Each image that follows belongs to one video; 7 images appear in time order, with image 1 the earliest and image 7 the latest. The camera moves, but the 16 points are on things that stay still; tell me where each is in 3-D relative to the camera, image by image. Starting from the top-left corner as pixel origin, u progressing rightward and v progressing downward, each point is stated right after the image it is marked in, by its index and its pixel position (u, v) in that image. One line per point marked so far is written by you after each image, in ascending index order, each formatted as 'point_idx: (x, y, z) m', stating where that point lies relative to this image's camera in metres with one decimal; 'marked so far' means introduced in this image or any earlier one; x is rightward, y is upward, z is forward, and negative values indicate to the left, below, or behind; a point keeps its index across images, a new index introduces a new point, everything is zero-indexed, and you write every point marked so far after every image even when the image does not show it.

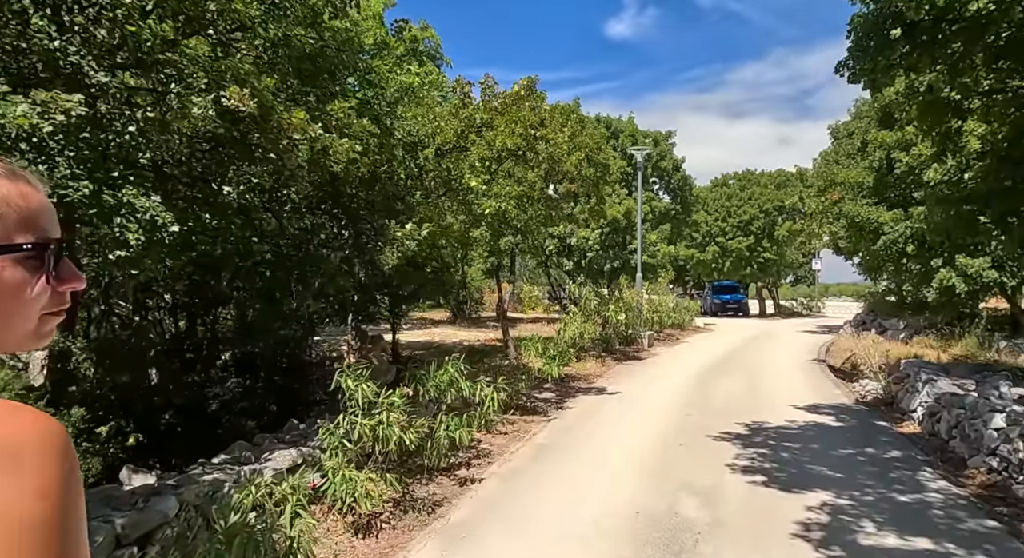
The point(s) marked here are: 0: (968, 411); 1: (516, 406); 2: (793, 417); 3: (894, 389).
0: (+4.8, -1.4, +6.4) m
1: (+0.1, -1.8, +8.8) m
2: (+3.9, -1.9, +8.5) m
3: (+5.7, -1.7, +9.1) m
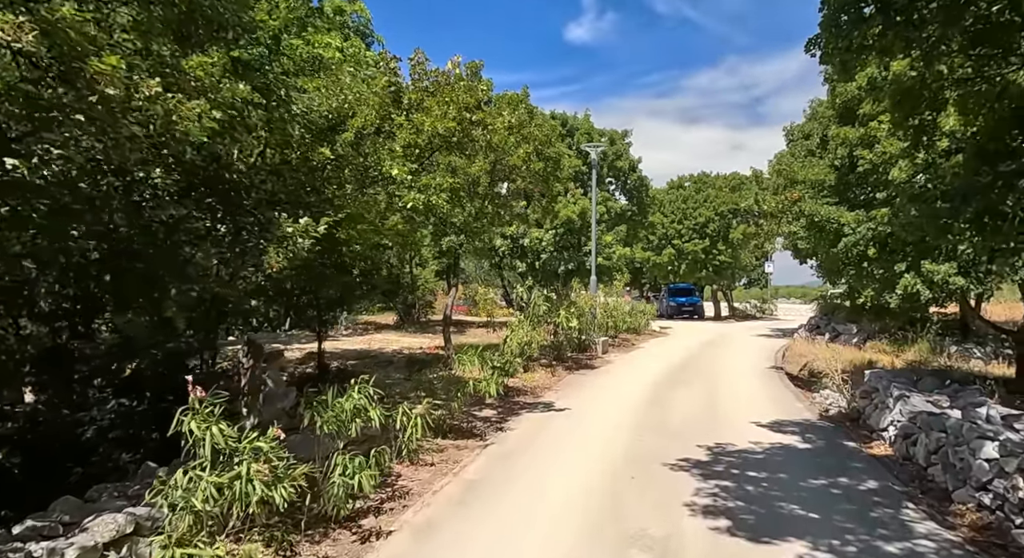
0: (+4.1, -1.5, +5.7) m
1: (-0.8, -1.9, +7.7) m
2: (+3.1, -2.0, +7.7) m
3: (+4.8, -1.7, +8.4) m
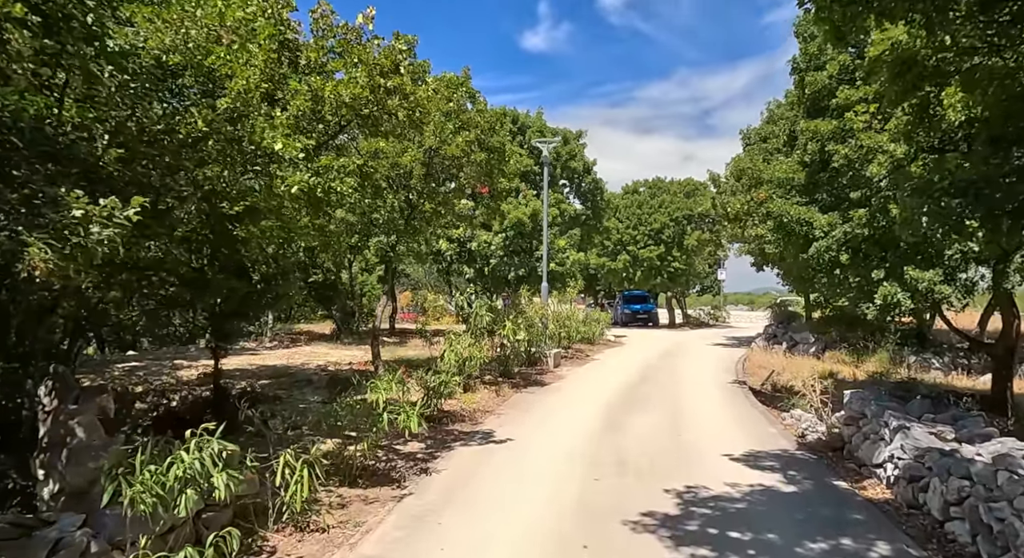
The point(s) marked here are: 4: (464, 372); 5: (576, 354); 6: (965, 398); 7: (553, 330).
0: (+3.4, -1.5, +4.5) m
1: (-1.5, -2.0, +6.2) m
2: (+2.3, -2.1, +6.5) m
3: (+4.0, -1.8, +7.3) m
4: (-0.8, -1.6, +10.6) m
5: (+1.9, -2.3, +18.3) m
6: (+8.4, -2.2, +11.3) m
7: (+1.1, -1.4, +17.0) m
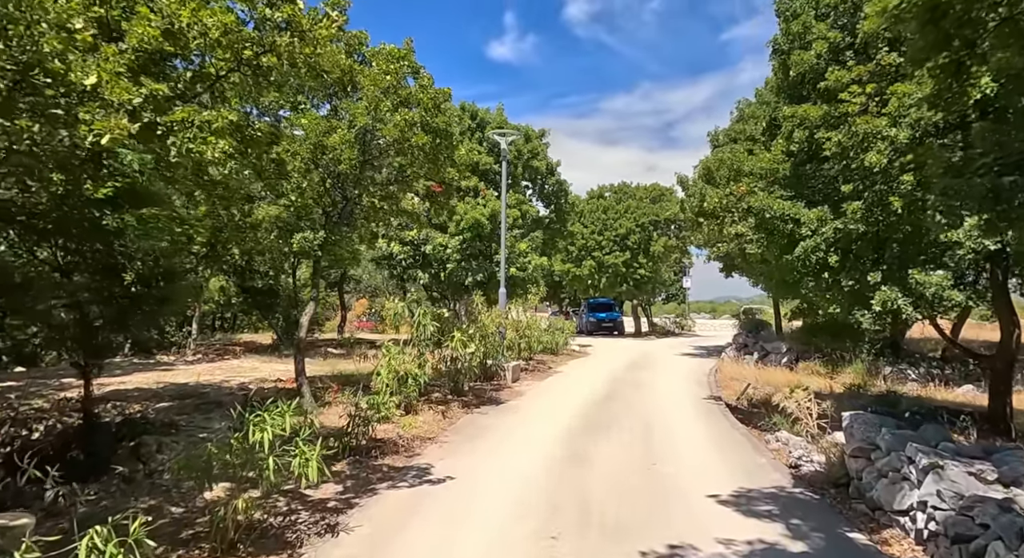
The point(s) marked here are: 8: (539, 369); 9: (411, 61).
0: (+3.0, -1.5, +3.3) m
1: (-2.1, -2.0, +4.7) m
2: (+1.8, -2.1, +5.2) m
3: (+3.4, -1.9, +6.1) m
4: (-1.6, -1.7, +9.1) m
5: (+0.7, -2.4, +17.0) m
6: (+7.6, -2.3, +10.3) m
7: (0.0, -1.6, +15.6) m
8: (+0.7, -2.4, +16.6) m
9: (-1.5, +3.3, +9.1) m
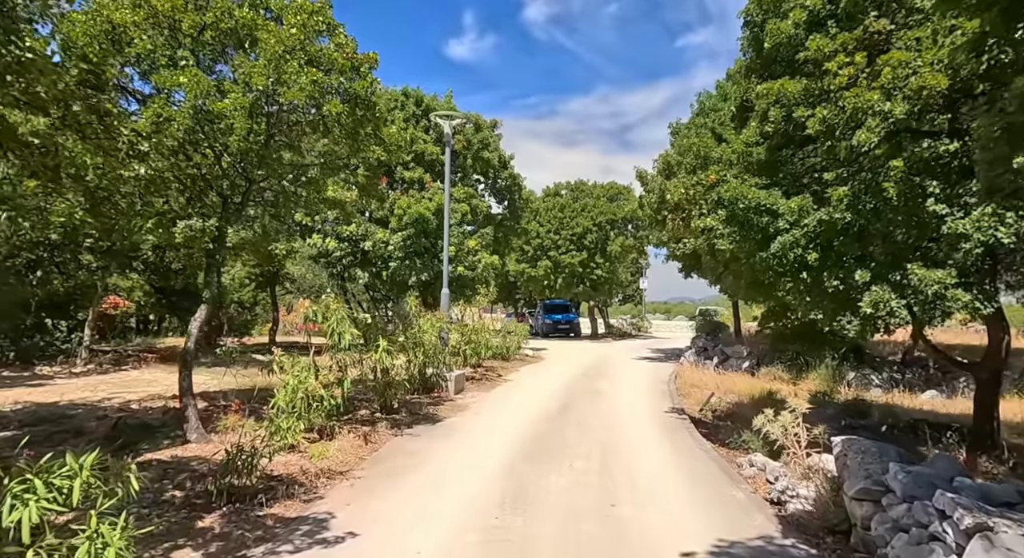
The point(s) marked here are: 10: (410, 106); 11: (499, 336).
0: (+2.6, -1.5, +2.0) m
1: (-2.6, -1.9, +3.1) m
2: (+1.2, -2.1, +3.9) m
3: (+2.8, -1.9, +4.9) m
4: (-2.5, -1.7, +7.6) m
5: (-0.7, -2.4, +15.6) m
6: (+6.6, -2.3, +9.4) m
7: (-1.3, -1.6, +14.2) m
8: (-0.6, -2.4, +15.2) m
9: (-2.3, +3.3, +7.6) m
10: (-3.3, +5.6, +19.7) m
11: (-0.4, -1.8, +18.9) m
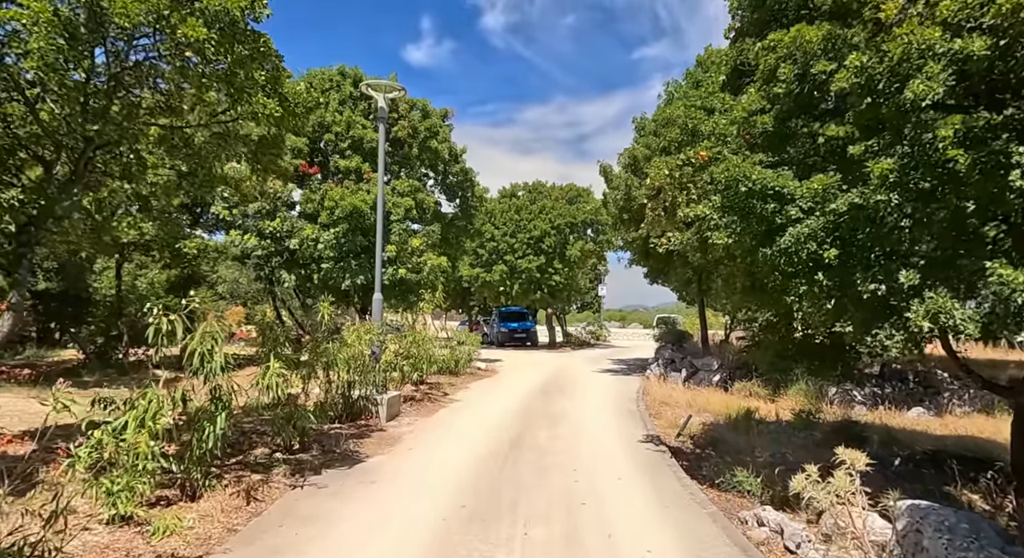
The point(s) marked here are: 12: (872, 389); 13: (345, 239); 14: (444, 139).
0: (+2.3, -1.5, +0.2) m
1: (-2.9, -1.9, +0.9) m
2: (+0.8, -2.1, +1.9) m
3: (+2.3, -1.8, +3.1) m
4: (-3.0, -1.6, +5.4) m
5: (-1.8, -2.5, +13.4) m
6: (+5.9, -2.4, +7.8) m
7: (-2.3, -1.6, +12.0) m
8: (-1.8, -2.5, +13.1) m
9: (-2.9, +3.3, +5.5) m
10: (-4.7, +5.5, +17.4) m
11: (-1.8, -1.9, +16.8) m
12: (+9.0, -2.7, +15.4) m
13: (-4.1, +1.0, +15.2) m
14: (-2.1, +4.4, +19.2) m
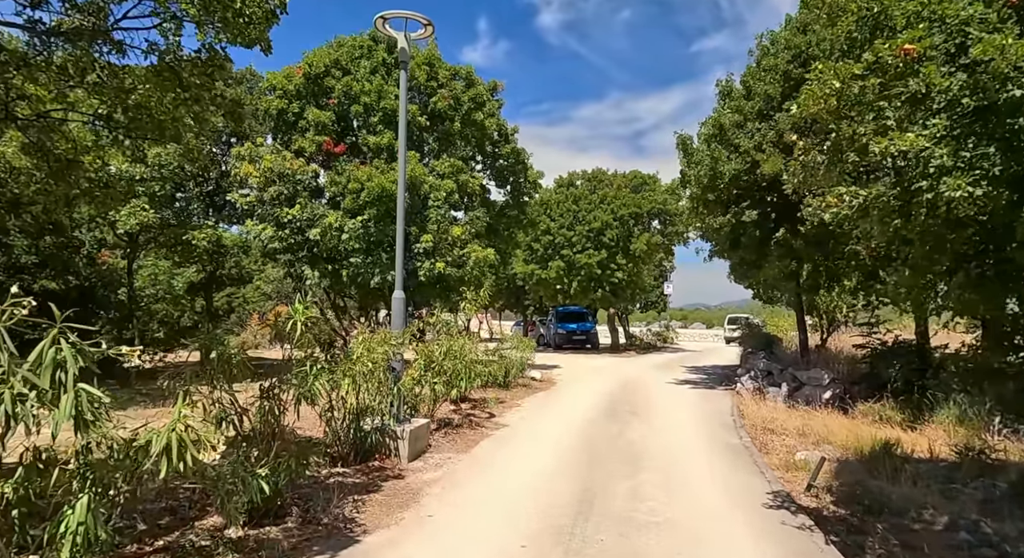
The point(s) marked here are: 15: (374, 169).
0: (+2.2, -1.4, -2.8) m
1: (-2.9, -1.8, -1.6) m
2: (+0.9, -2.0, -0.9) m
3: (+2.5, -1.7, +0.1) m
4: (-2.7, -1.6, +2.9) m
5: (-0.7, -2.4, +10.8) m
6: (+6.4, -2.3, +4.5) m
7: (-1.4, -1.5, +9.4) m
8: (-0.7, -2.4, +10.5) m
9: (-2.6, +3.4, +3.0) m
10: (-3.3, +5.6, +15.0) m
11: (-0.4, -1.8, +14.1) m
12: (+10.3, -2.6, +11.7) m
13: (-2.9, +1.1, +12.8) m
14: (-0.6, +4.5, +16.5) m
15: (-3.0, +2.4, +13.4) m
